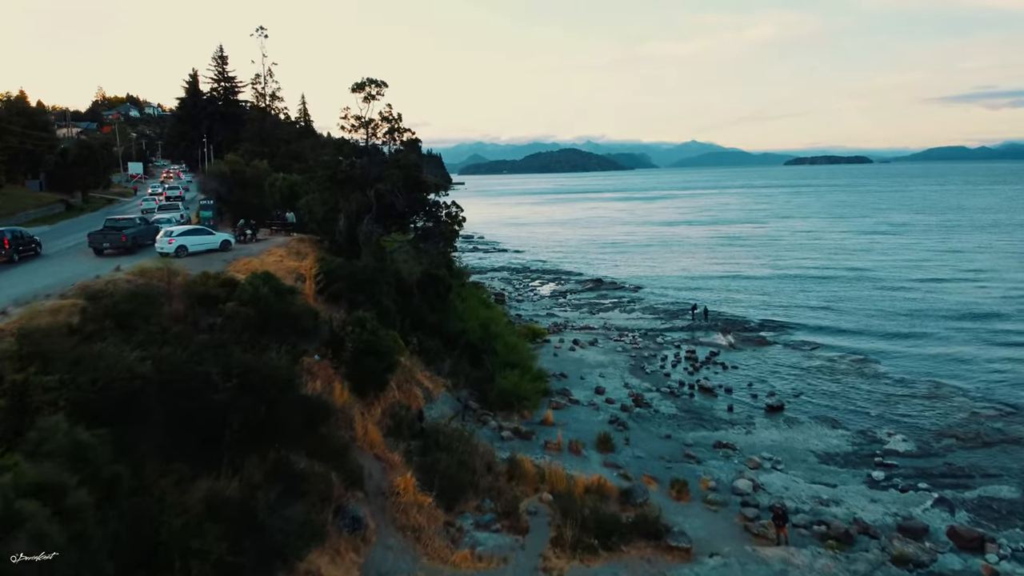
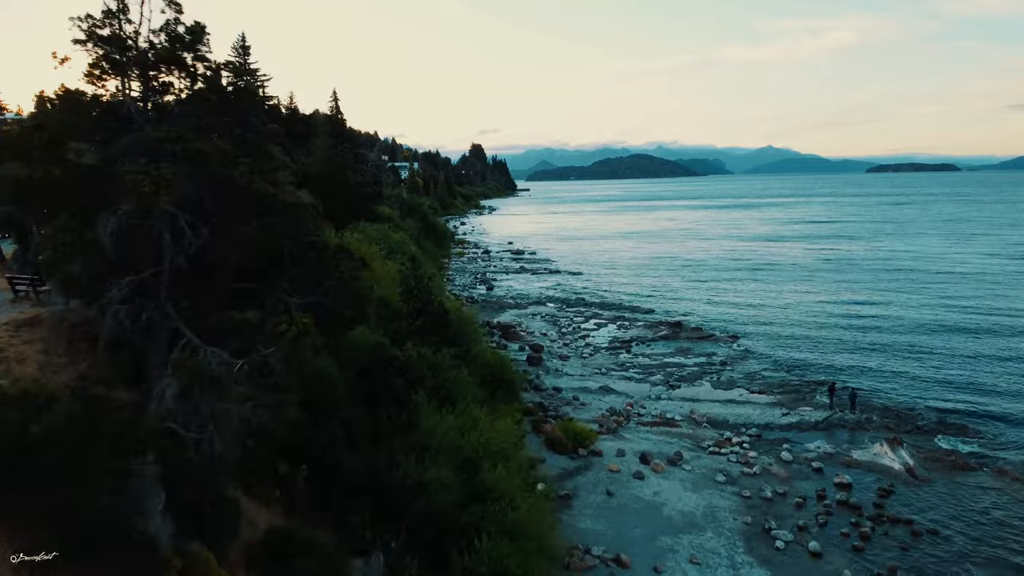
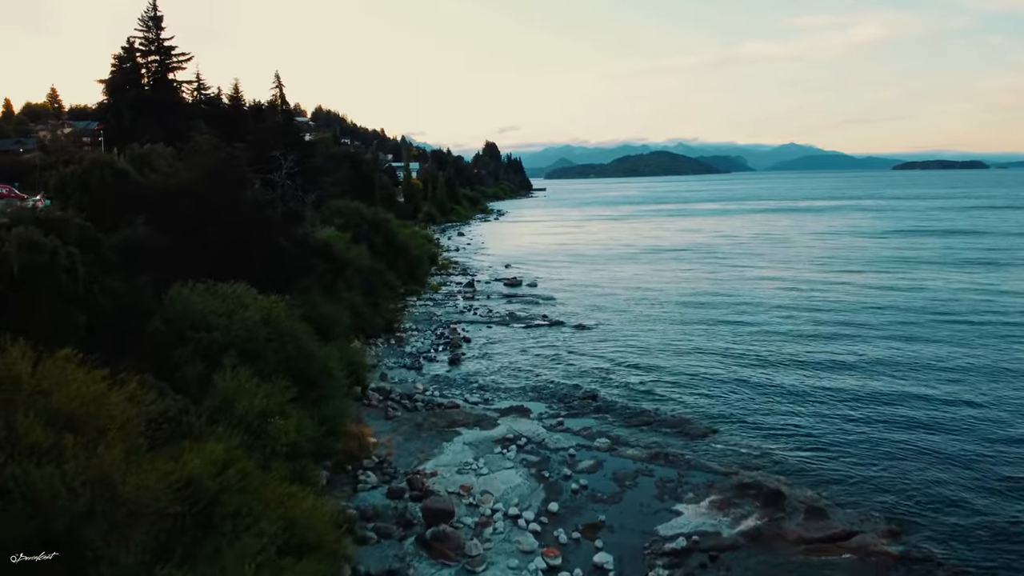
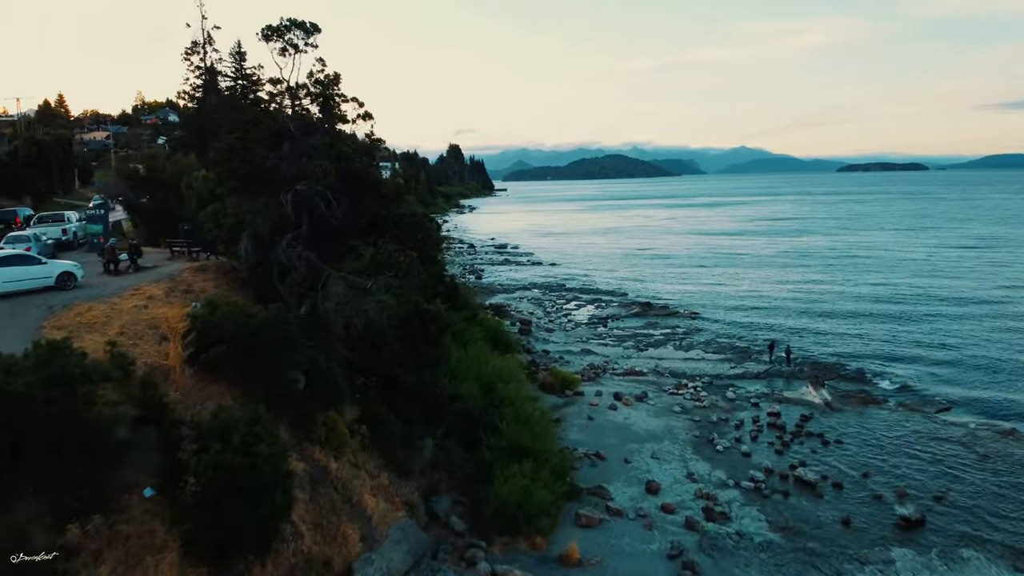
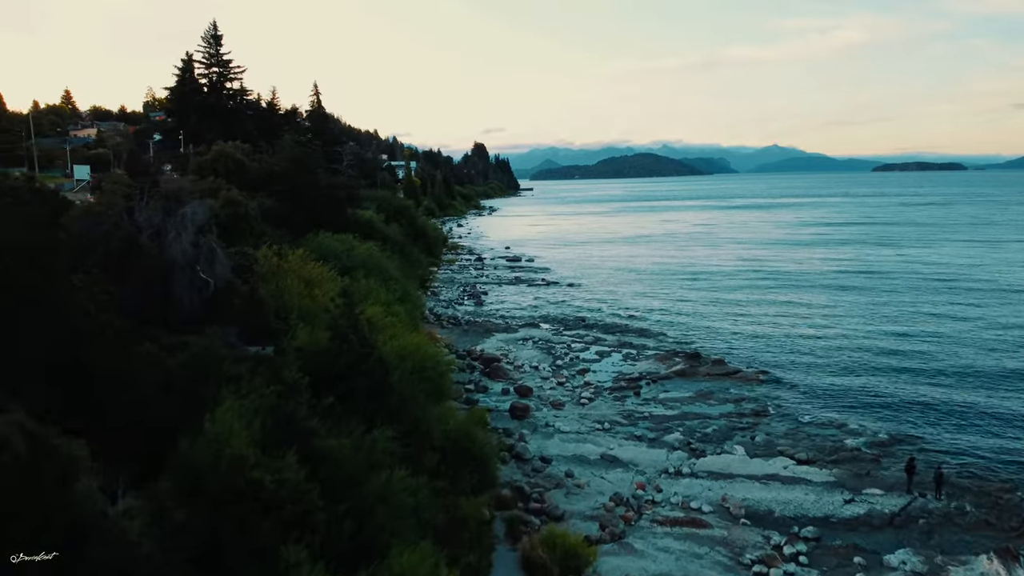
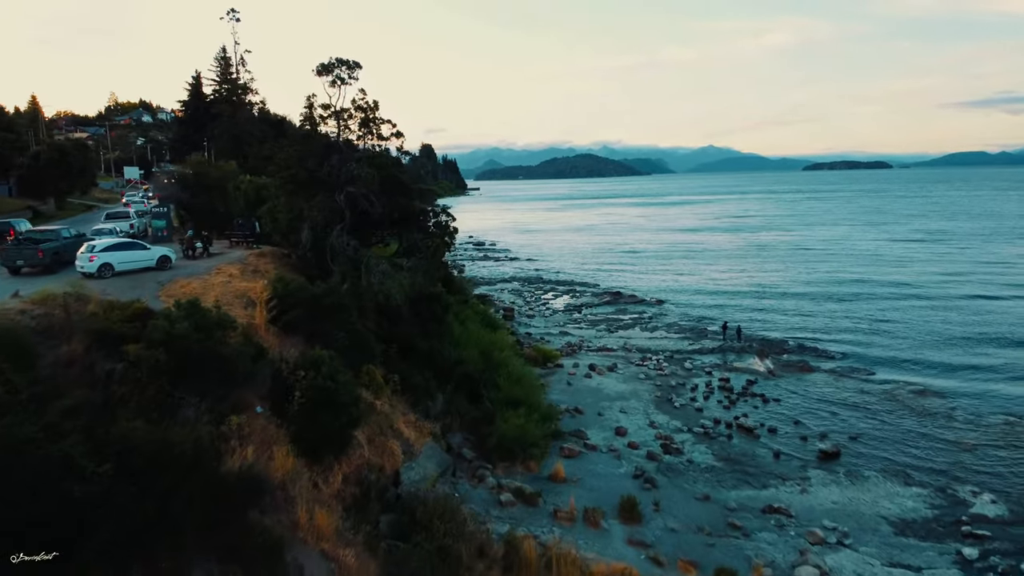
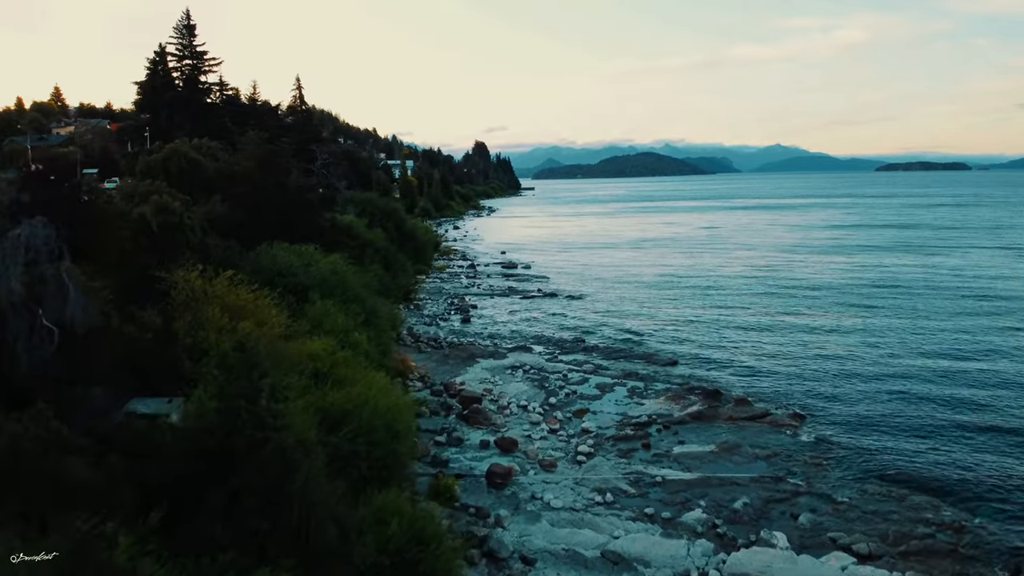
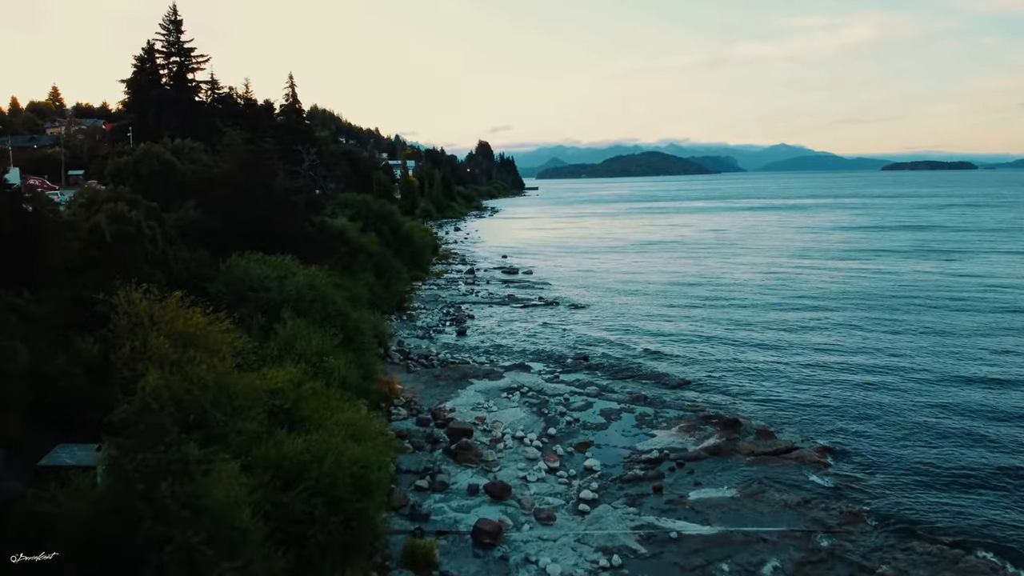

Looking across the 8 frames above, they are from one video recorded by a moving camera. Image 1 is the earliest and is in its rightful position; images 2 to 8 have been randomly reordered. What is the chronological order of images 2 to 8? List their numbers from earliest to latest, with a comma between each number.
6, 4, 2, 5, 7, 8, 3
